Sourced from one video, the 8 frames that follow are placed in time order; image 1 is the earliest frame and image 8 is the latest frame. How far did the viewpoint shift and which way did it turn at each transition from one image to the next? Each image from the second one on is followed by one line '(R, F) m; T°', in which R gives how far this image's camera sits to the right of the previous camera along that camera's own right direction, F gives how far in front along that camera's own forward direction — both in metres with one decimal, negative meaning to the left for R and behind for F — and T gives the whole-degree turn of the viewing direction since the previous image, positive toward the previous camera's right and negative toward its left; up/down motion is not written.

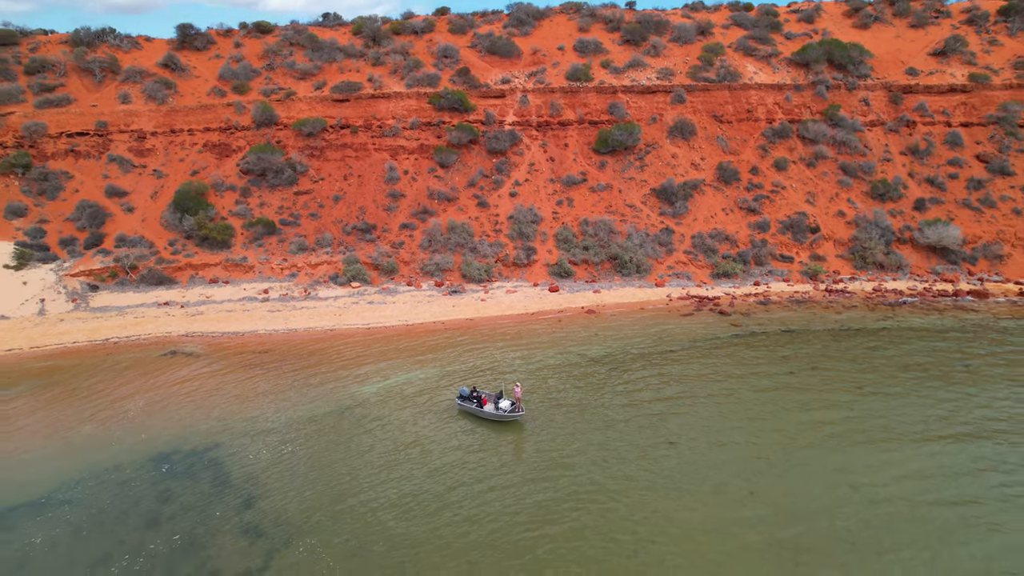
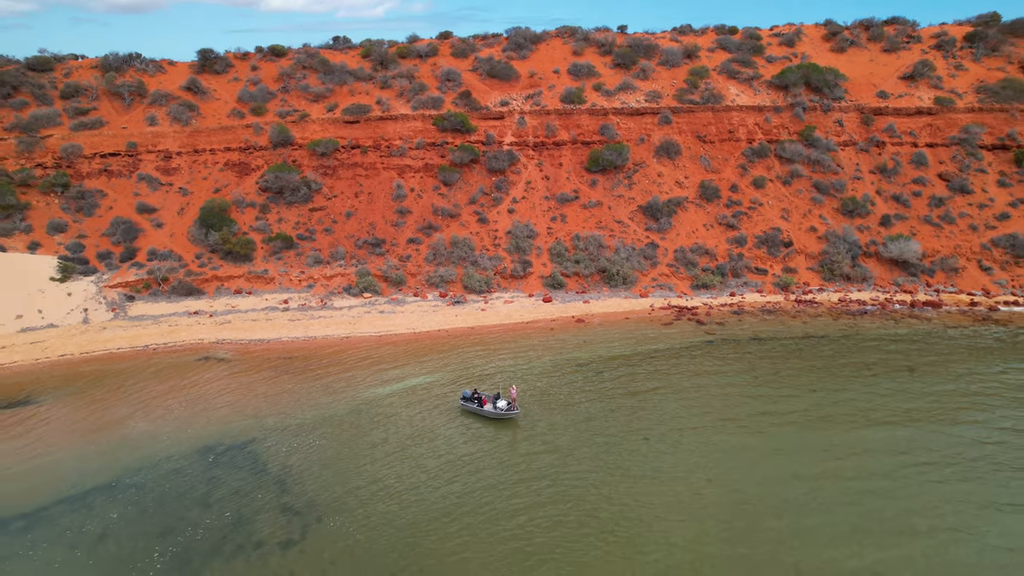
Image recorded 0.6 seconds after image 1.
(+0.1, -1.0) m; 0°
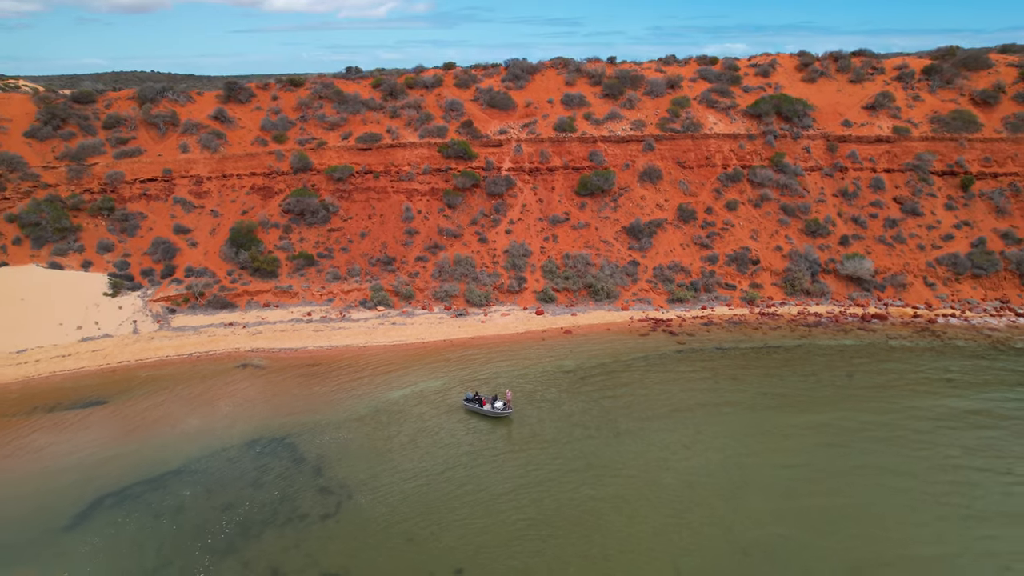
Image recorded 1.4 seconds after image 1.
(+0.1, -1.5) m; 0°
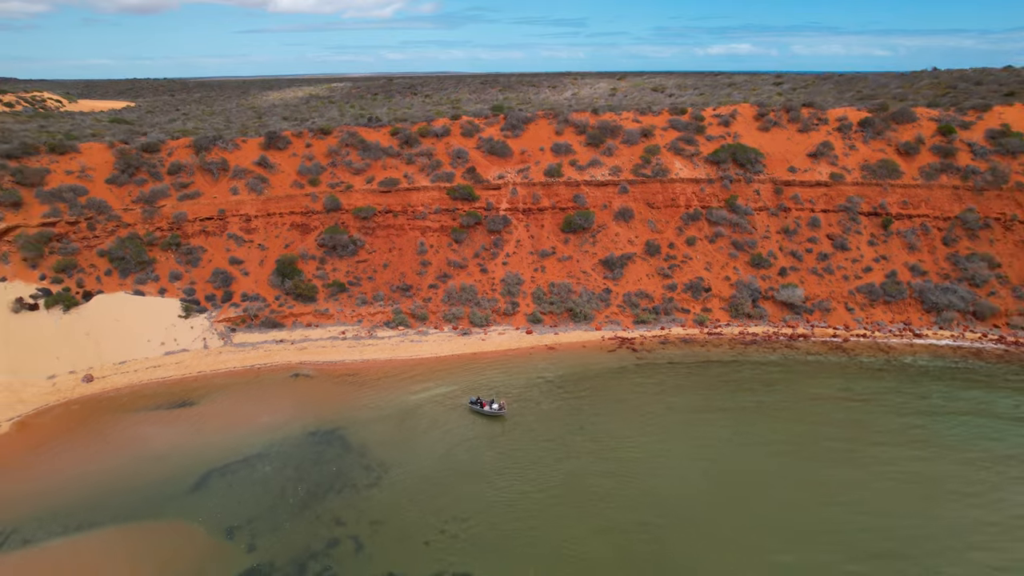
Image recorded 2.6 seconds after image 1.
(+0.2, -3.0) m; 0°
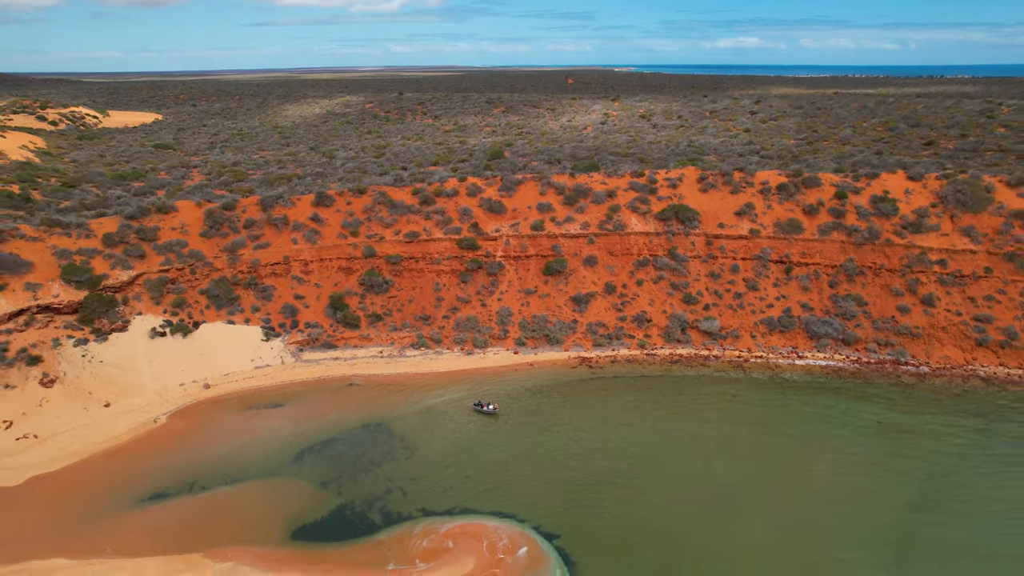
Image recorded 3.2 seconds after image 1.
(+0.4, -5.8) m; 0°
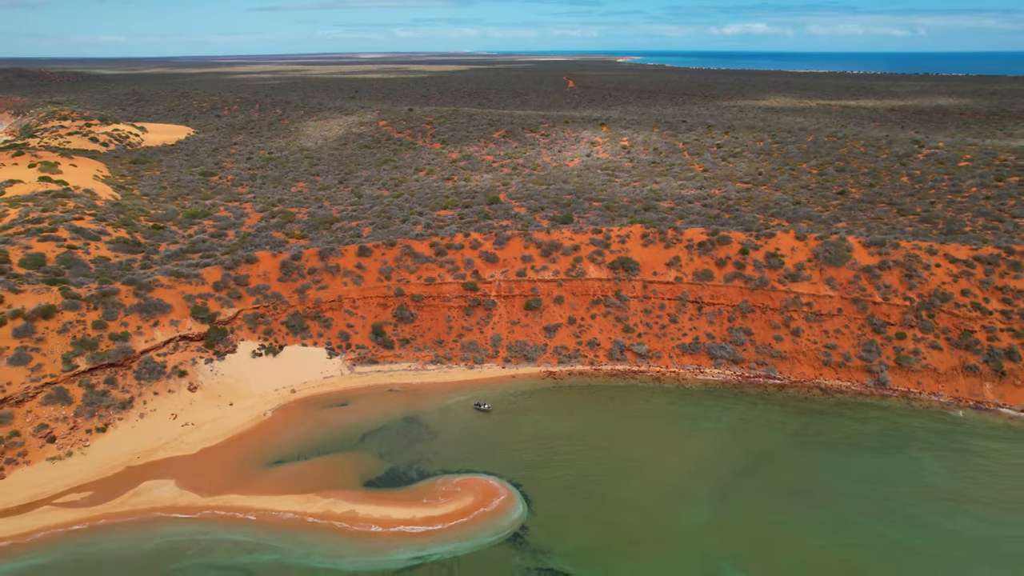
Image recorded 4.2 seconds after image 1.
(+0.7, -9.2) m; 0°
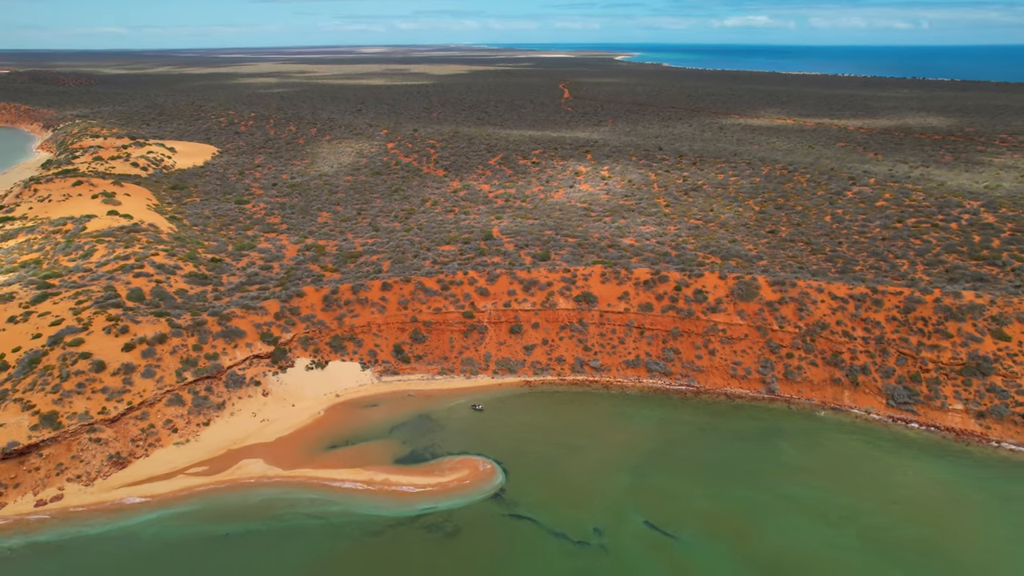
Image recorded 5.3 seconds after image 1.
(+0.8, -10.2) m; 0°
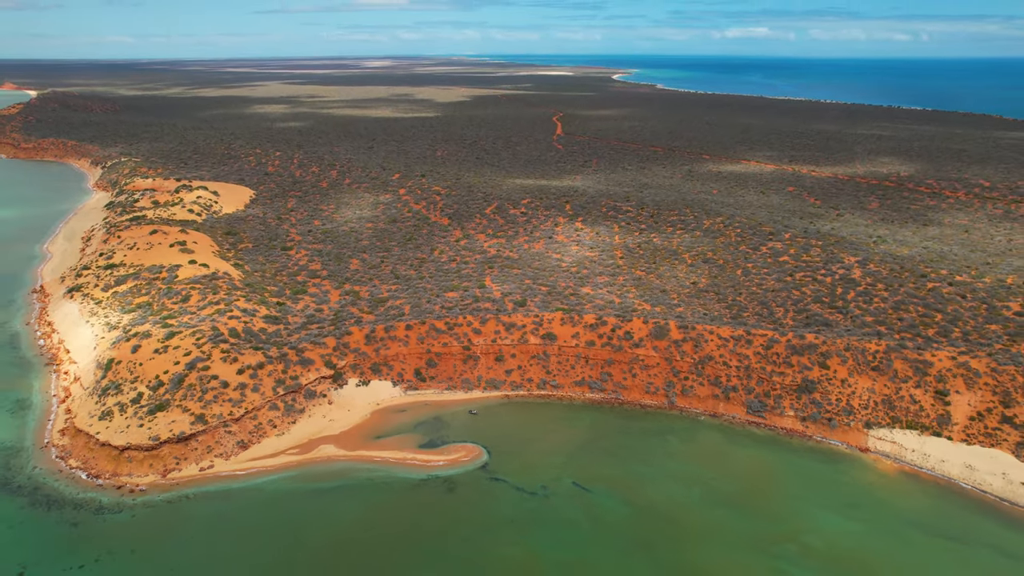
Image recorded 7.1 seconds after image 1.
(+1.4, -18.5) m; 0°
